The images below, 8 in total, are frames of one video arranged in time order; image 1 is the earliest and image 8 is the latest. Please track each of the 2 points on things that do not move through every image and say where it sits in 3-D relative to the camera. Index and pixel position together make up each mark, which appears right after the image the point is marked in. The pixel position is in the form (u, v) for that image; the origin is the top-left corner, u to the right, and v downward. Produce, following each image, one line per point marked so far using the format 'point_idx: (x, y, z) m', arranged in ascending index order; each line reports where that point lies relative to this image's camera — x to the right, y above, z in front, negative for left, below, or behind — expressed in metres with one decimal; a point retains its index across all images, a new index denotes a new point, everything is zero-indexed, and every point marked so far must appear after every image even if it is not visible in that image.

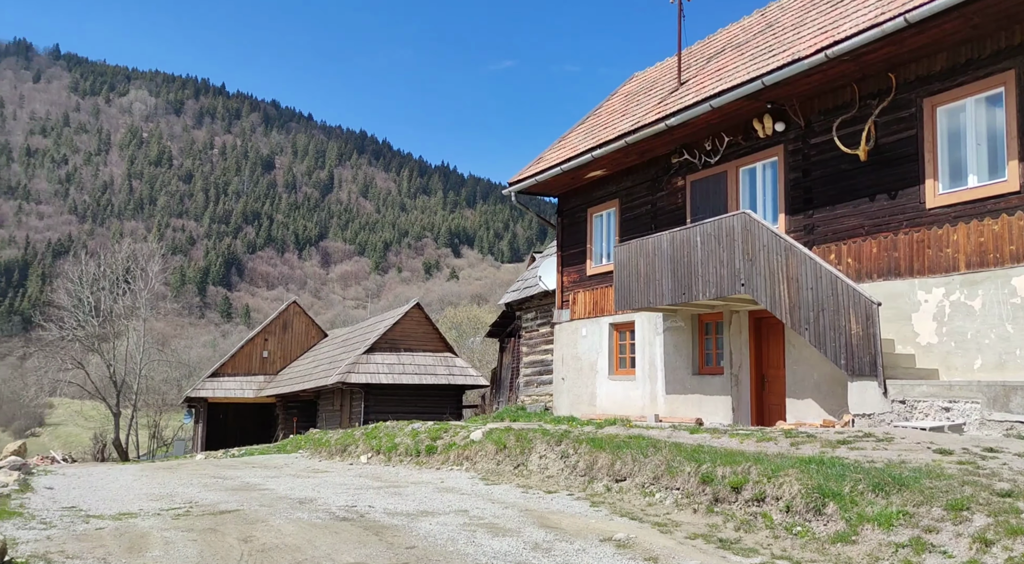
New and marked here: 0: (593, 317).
0: (+1.7, -0.7, +18.1) m
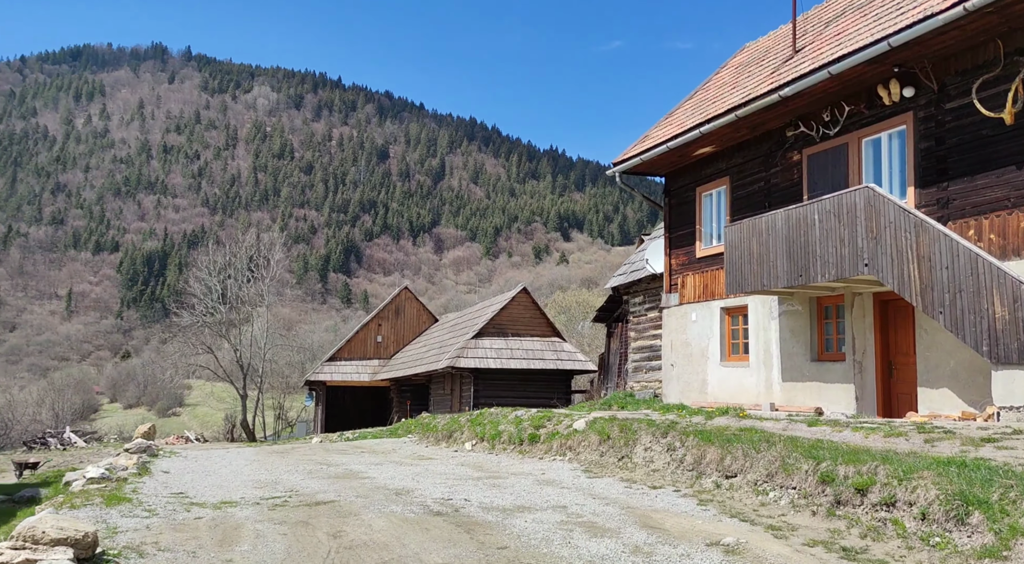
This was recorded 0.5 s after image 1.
0: (+3.8, -0.4, +17.4) m
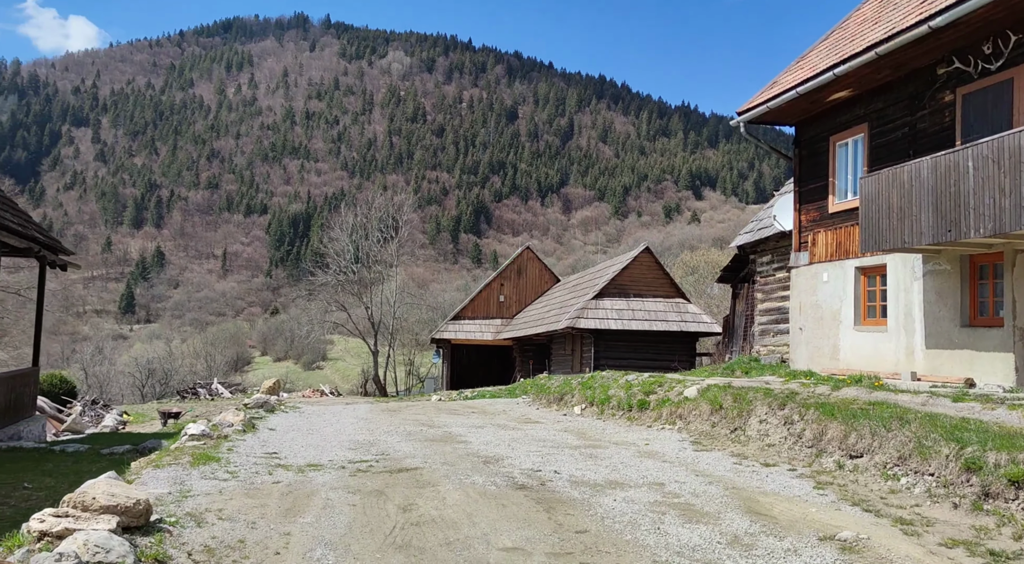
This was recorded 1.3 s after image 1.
0: (+6.0, +0.4, +16.0) m
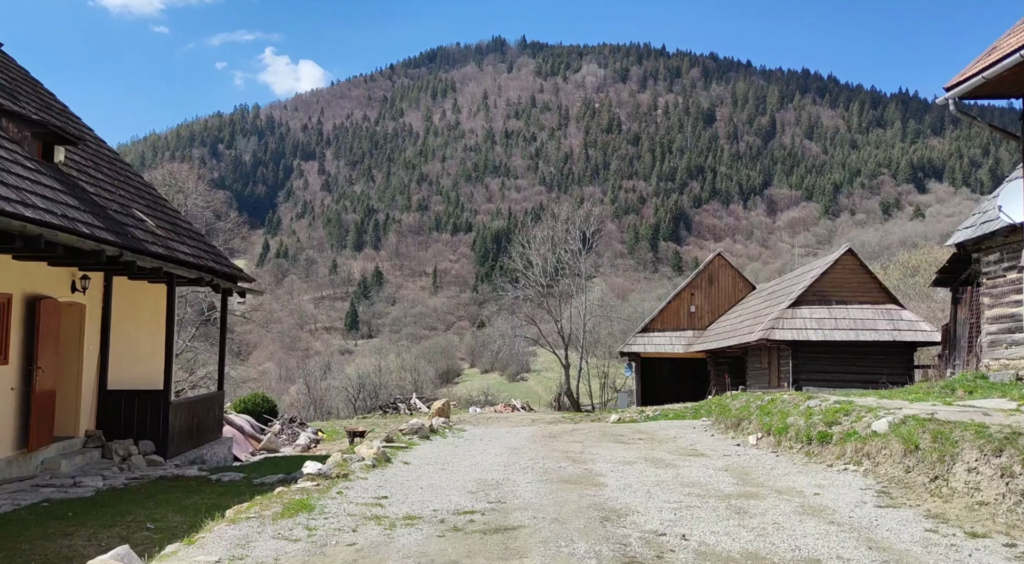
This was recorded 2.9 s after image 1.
0: (+8.6, +0.4, +13.2) m
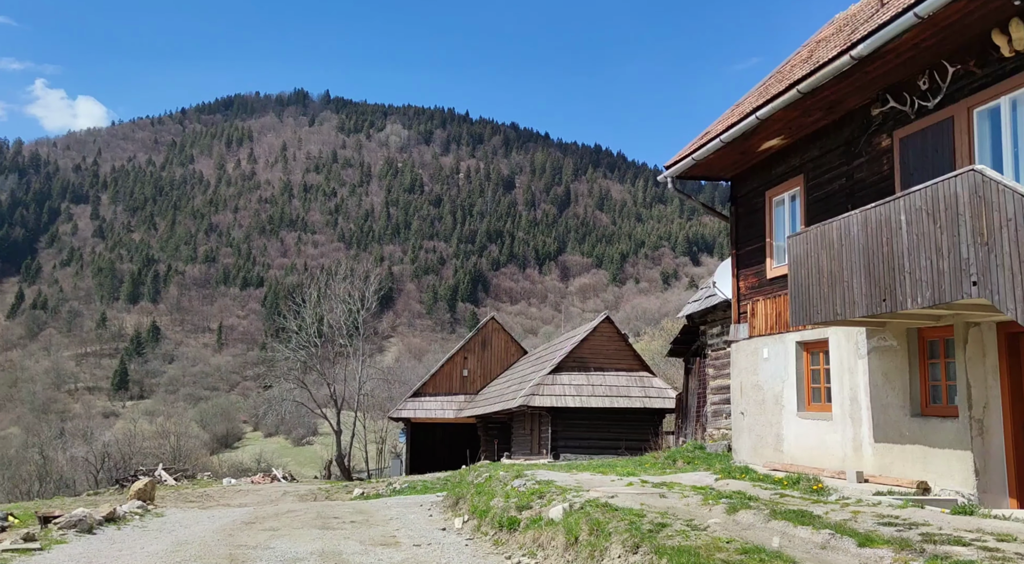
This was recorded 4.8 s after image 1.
0: (+4.2, -0.8, +13.7) m
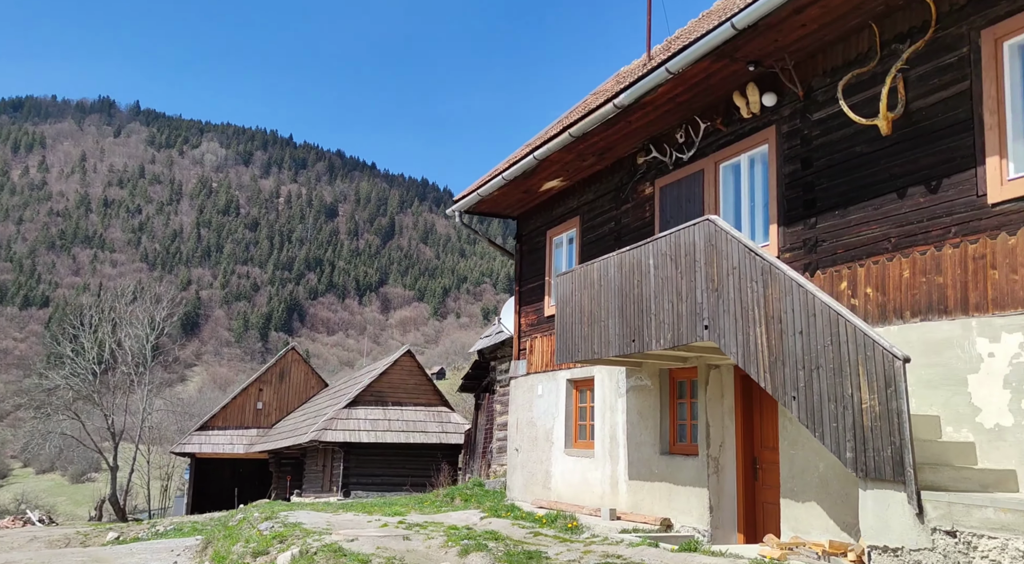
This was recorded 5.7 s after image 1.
0: (+0.6, -1.4, +13.9) m
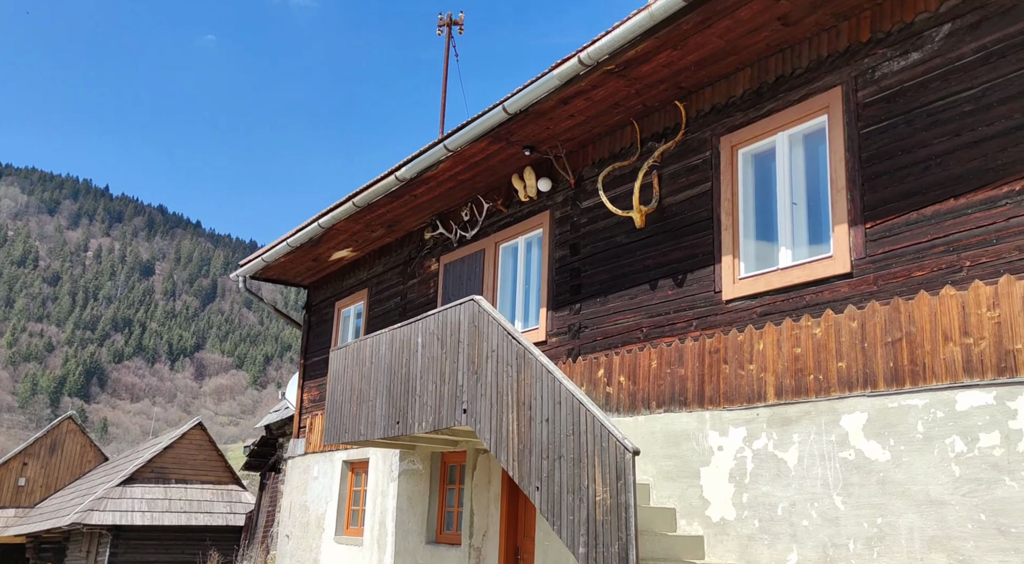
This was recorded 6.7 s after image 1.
0: (-2.8, -2.6, +13.2) m
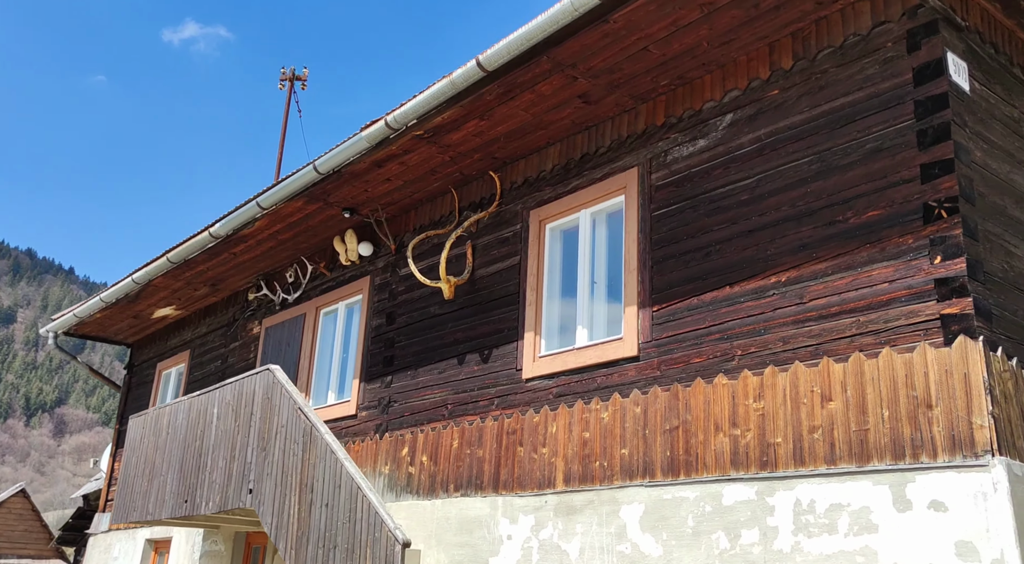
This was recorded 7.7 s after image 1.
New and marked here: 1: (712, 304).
0: (-5.3, -3.4, +12.1) m
1: (+1.2, -0.1, +5.3) m
